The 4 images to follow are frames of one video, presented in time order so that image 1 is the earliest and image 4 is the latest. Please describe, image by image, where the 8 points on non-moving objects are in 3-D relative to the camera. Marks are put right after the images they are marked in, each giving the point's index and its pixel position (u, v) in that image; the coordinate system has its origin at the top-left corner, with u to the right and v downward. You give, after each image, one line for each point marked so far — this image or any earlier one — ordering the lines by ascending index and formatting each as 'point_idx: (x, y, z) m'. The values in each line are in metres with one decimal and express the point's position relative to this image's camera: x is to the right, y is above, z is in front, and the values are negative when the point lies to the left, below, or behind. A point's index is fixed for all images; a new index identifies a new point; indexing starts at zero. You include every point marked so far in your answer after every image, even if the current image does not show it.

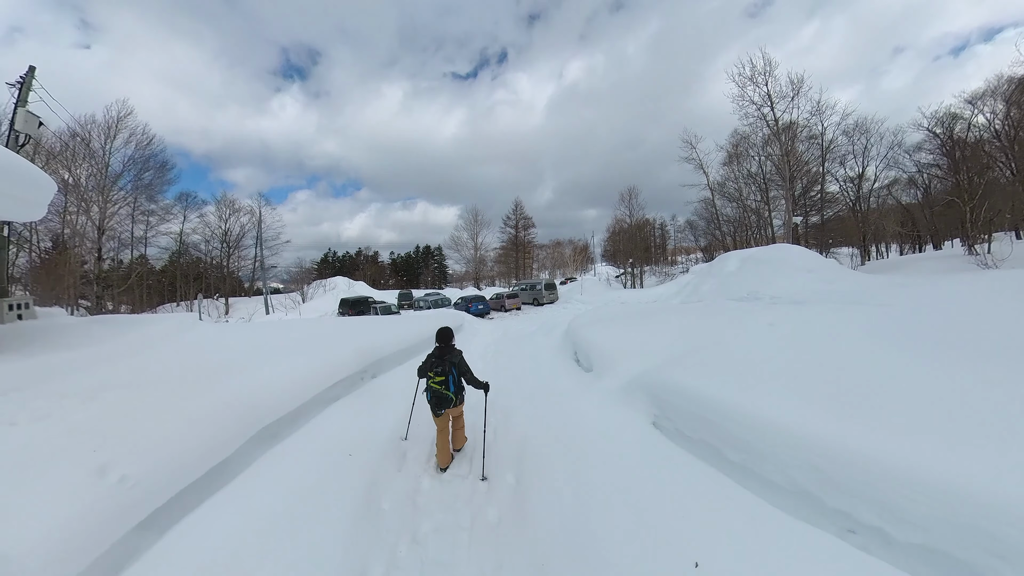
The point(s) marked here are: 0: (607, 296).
0: (+4.3, -0.3, +16.4) m
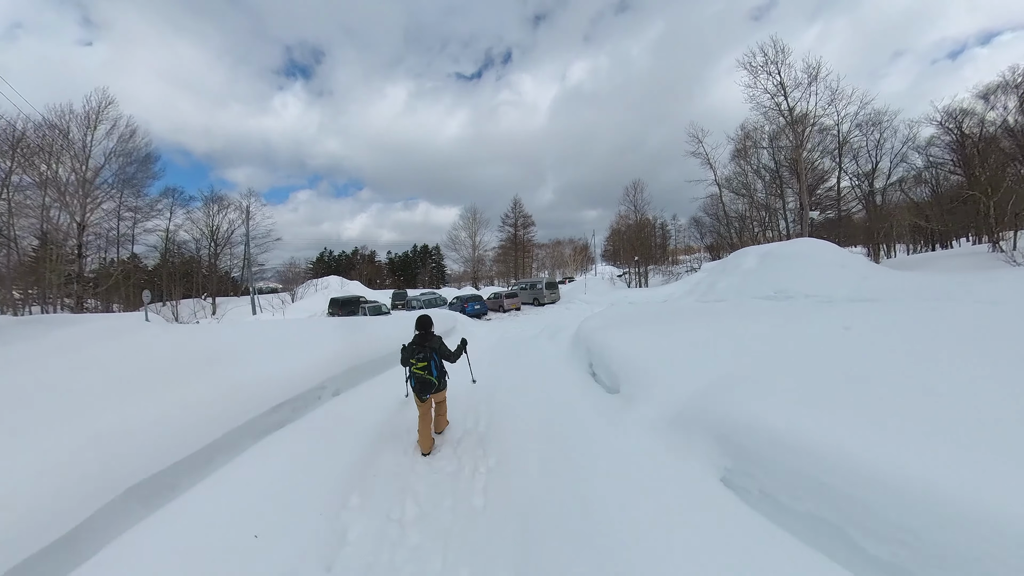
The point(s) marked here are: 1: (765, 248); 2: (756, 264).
0: (+4.3, -0.3, +15.3) m
1: (+9.2, +1.4, +13.0) m
2: (+8.4, +0.8, +12.3) m
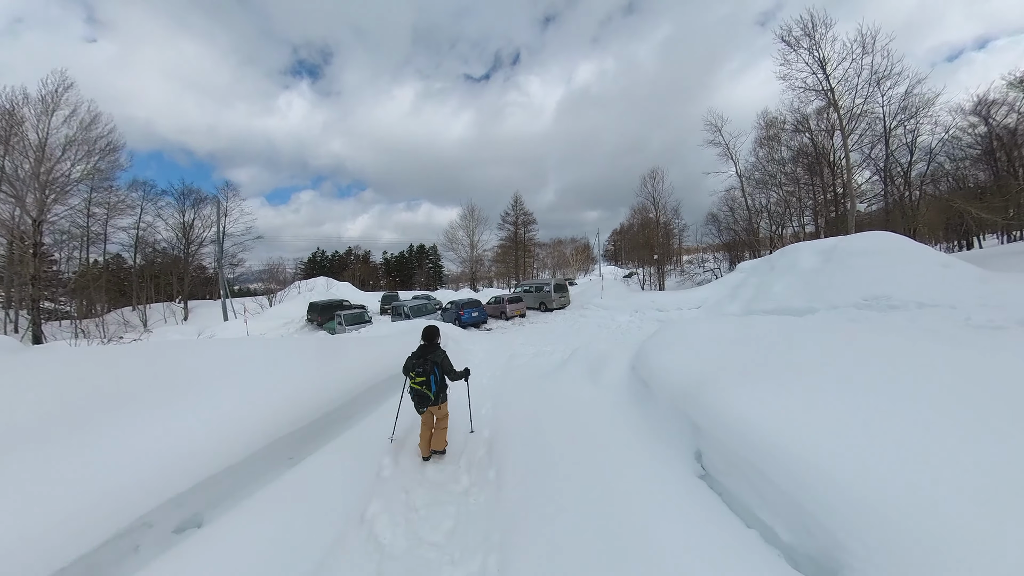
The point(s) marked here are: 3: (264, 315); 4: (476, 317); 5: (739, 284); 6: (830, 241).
0: (+4.5, -0.4, +13.0) m
1: (+9.4, +1.3, +10.7) m
2: (+8.6, +0.7, +10.1) m
3: (-13.2, -1.4, +19.2) m
4: (-1.3, -1.1, +13.0) m
5: (+7.5, +0.1, +11.8) m
6: (+9.5, +1.4, +10.7) m
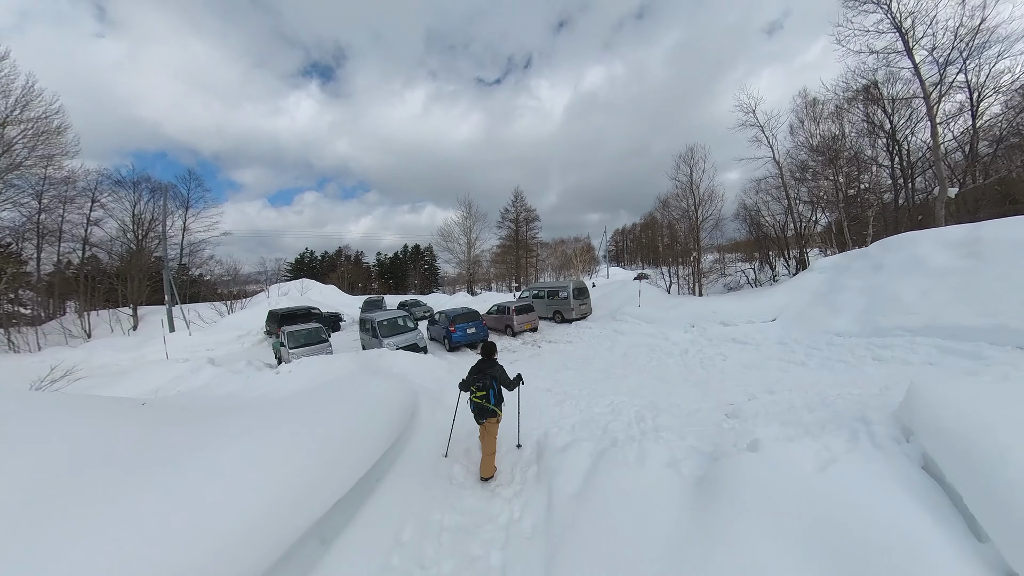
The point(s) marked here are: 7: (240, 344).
0: (+4.7, -0.6, +9.9) m
1: (+9.7, +1.2, +7.7) m
2: (+8.9, +0.6, +7.0) m
3: (-13.0, -1.6, +16.0) m
4: (-1.0, -1.2, +9.9) m
5: (+7.7, 0.0, +8.8) m
6: (+9.8, +1.3, +7.7) m
7: (-10.2, -2.1, +13.5) m
